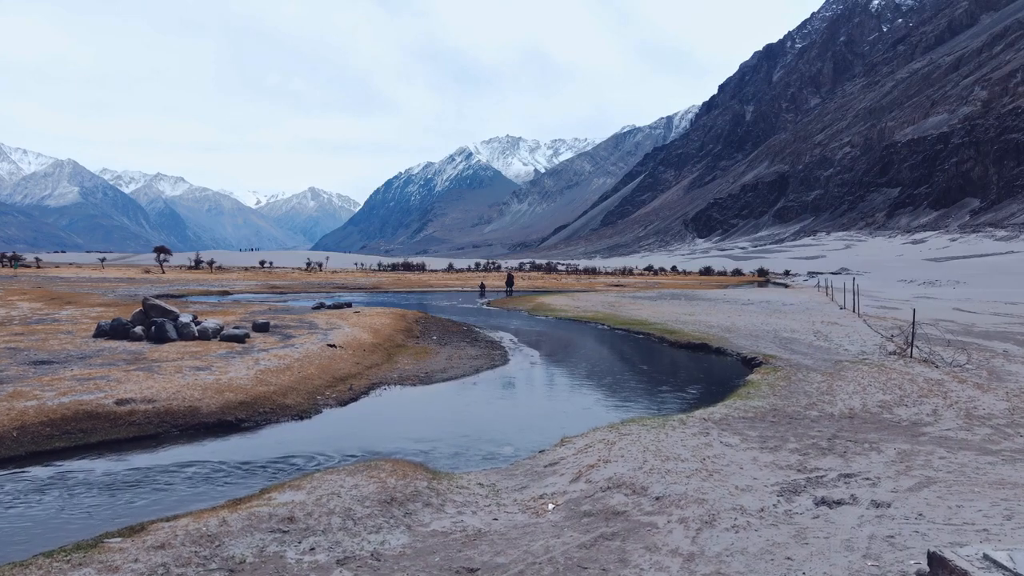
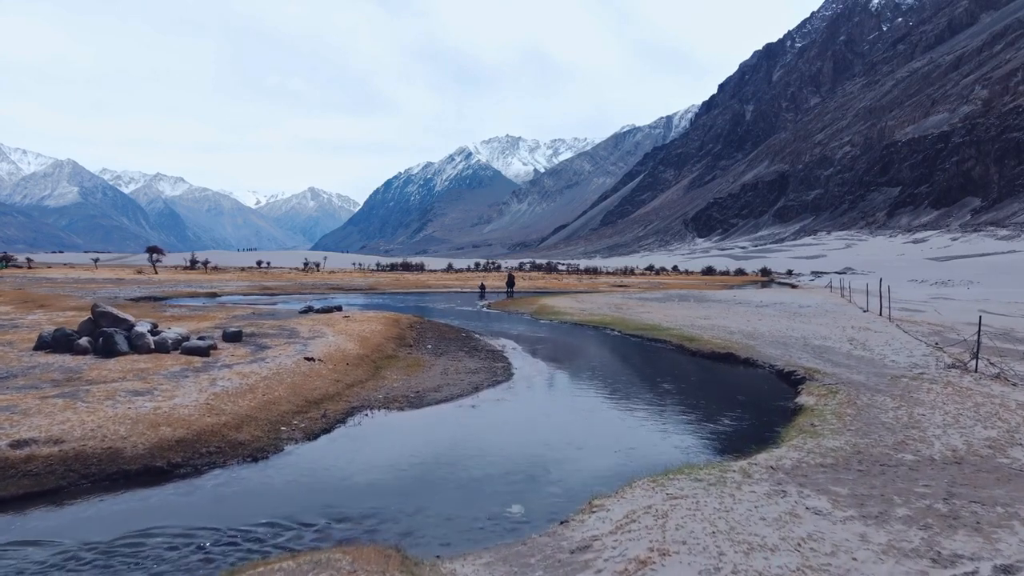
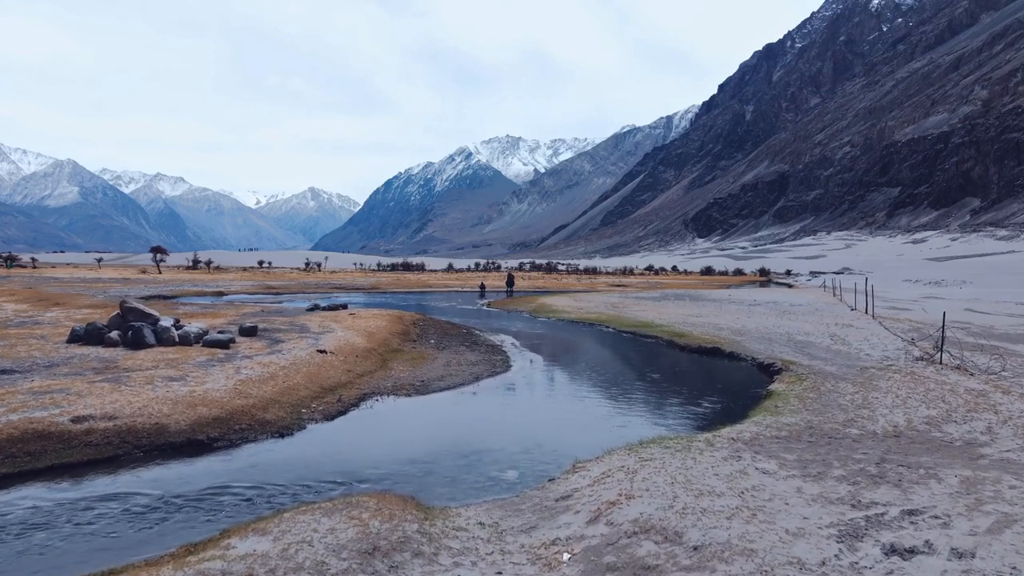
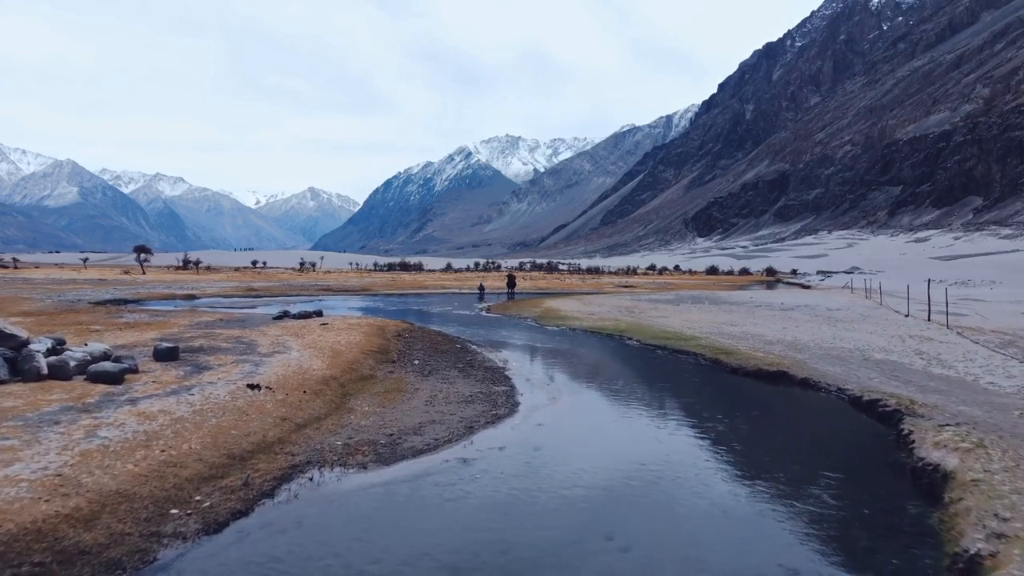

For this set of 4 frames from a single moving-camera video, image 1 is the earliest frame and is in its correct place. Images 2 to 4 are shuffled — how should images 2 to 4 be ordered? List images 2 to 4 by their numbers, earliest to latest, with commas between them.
3, 2, 4
